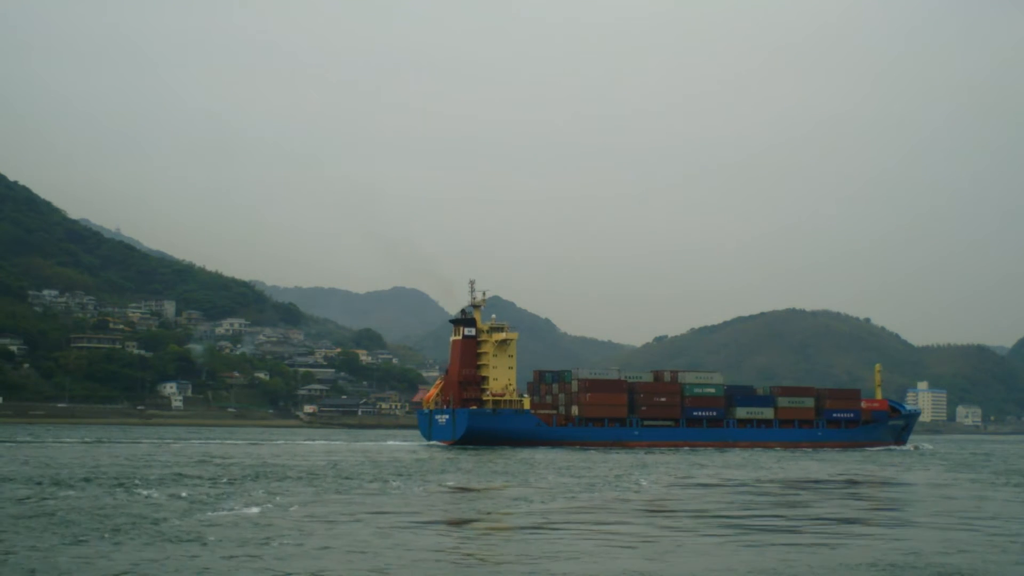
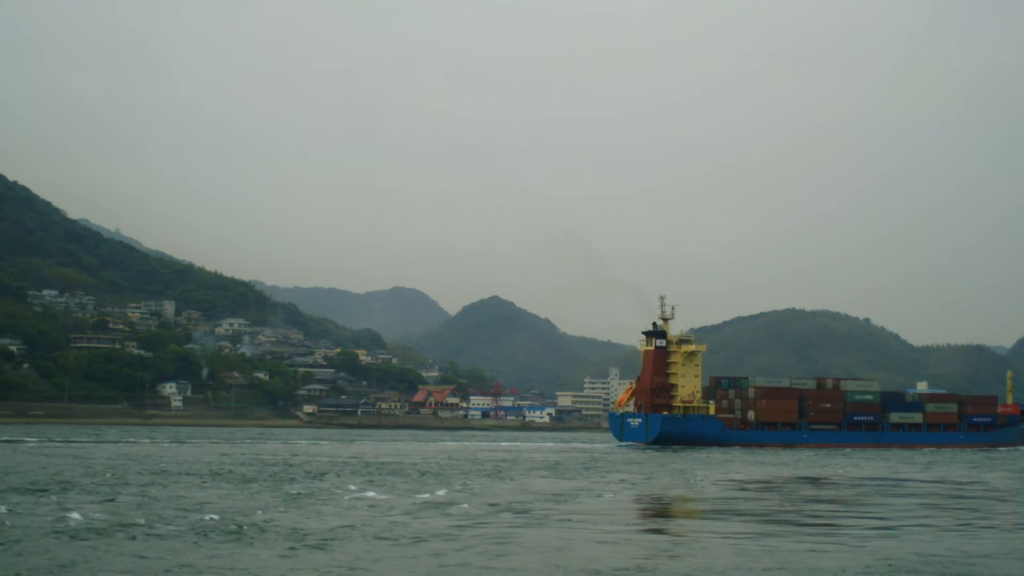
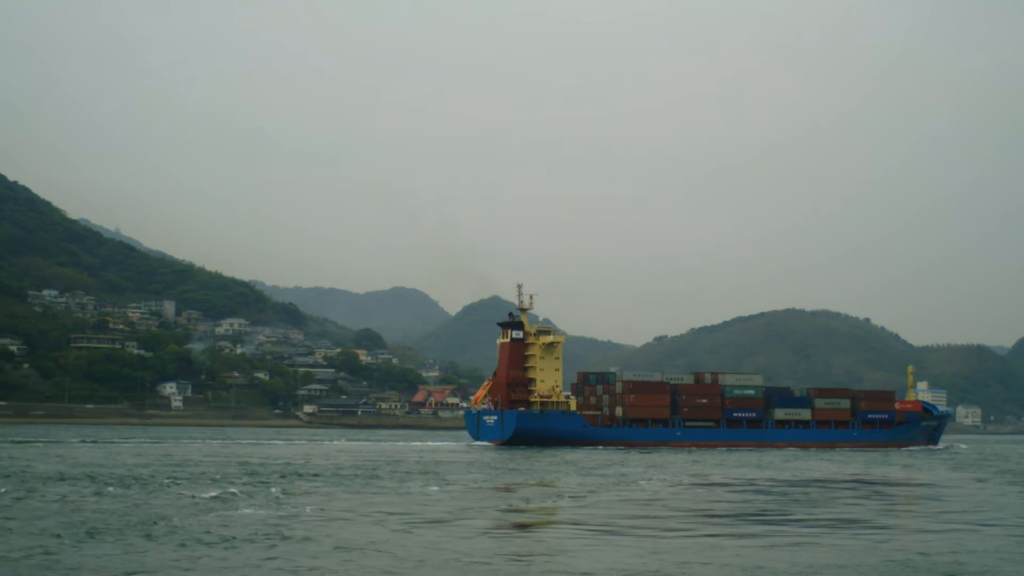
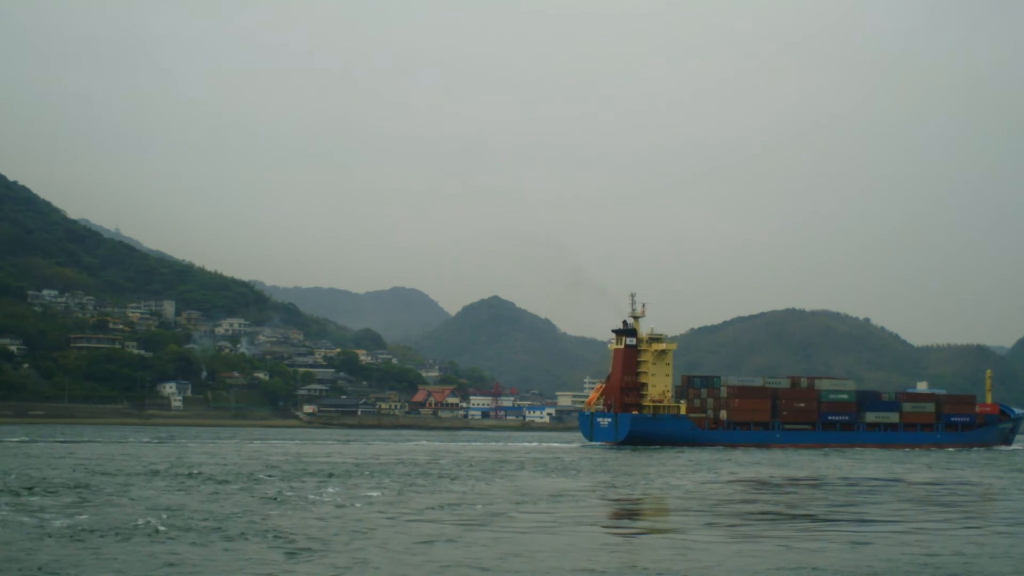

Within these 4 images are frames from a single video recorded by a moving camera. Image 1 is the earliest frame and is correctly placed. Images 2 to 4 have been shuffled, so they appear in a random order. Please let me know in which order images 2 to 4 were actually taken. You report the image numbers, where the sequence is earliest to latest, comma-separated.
3, 4, 2
